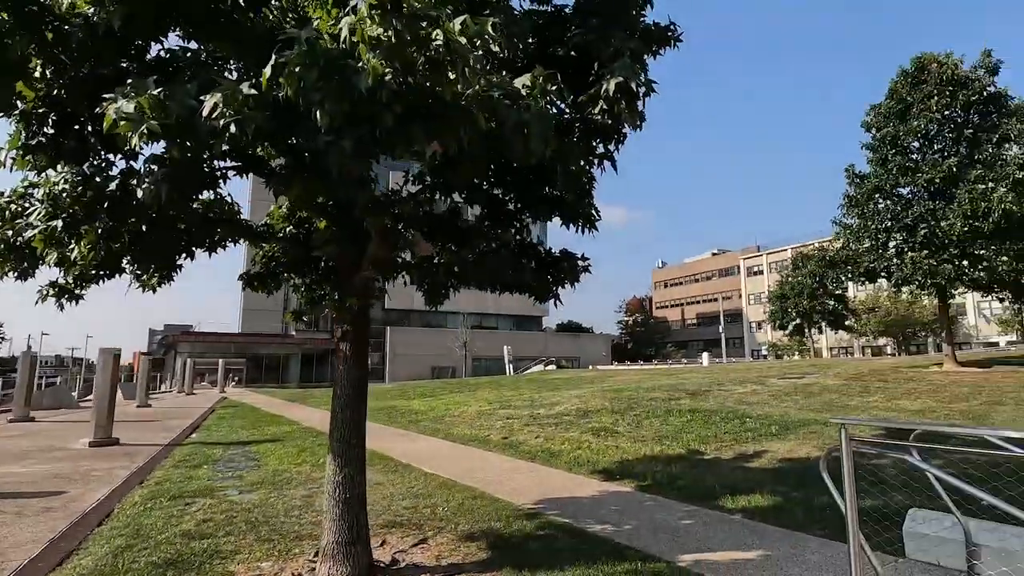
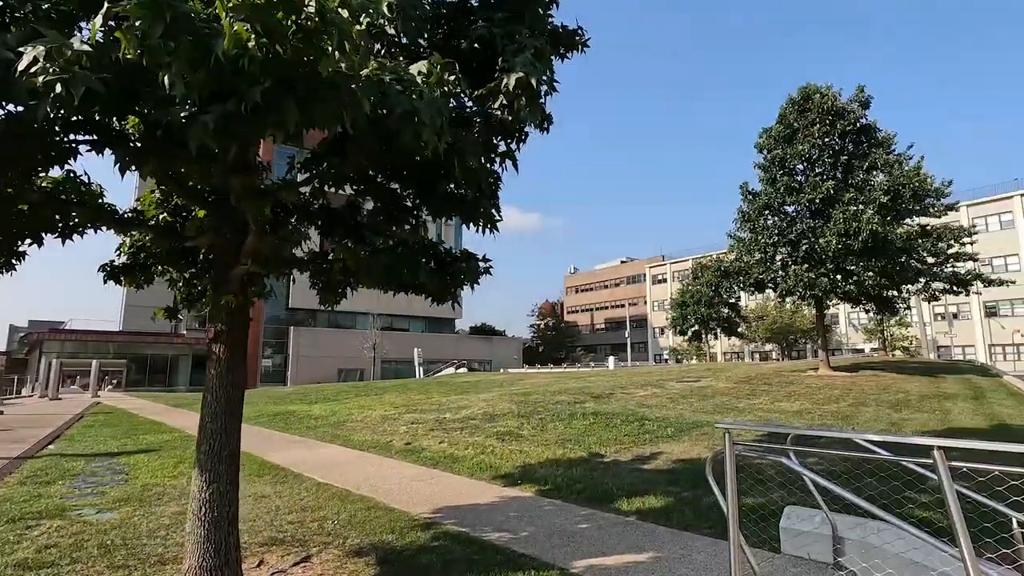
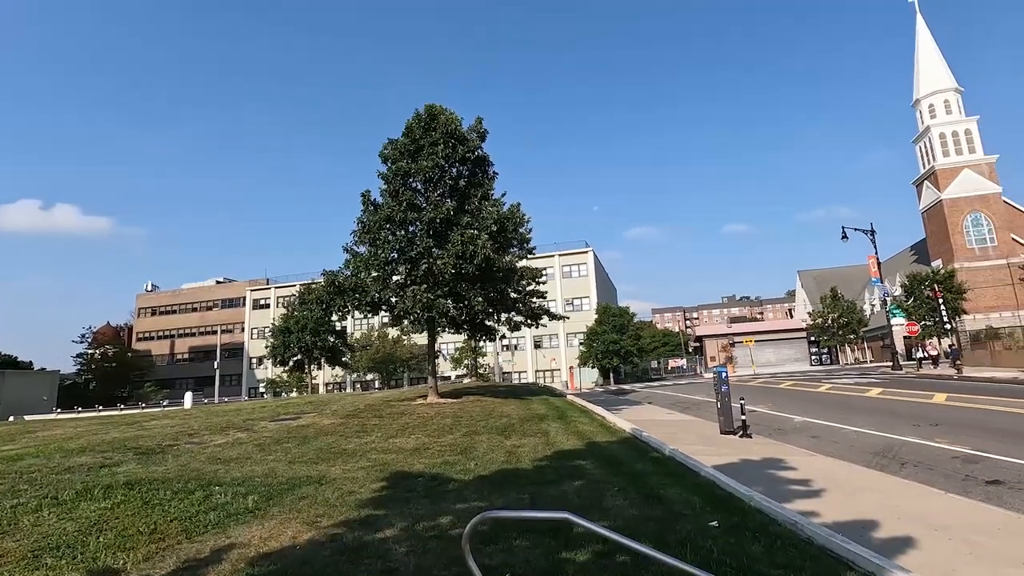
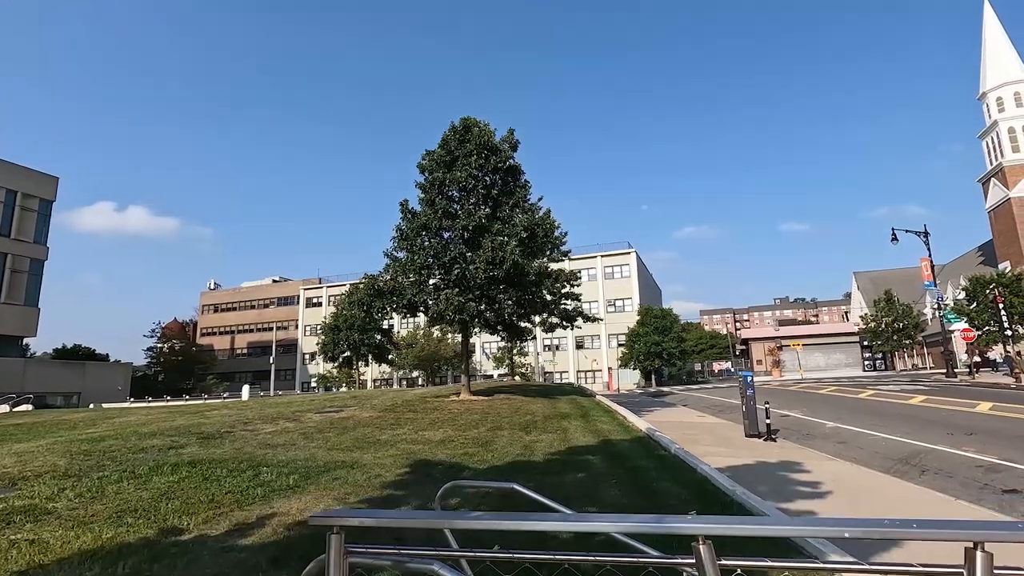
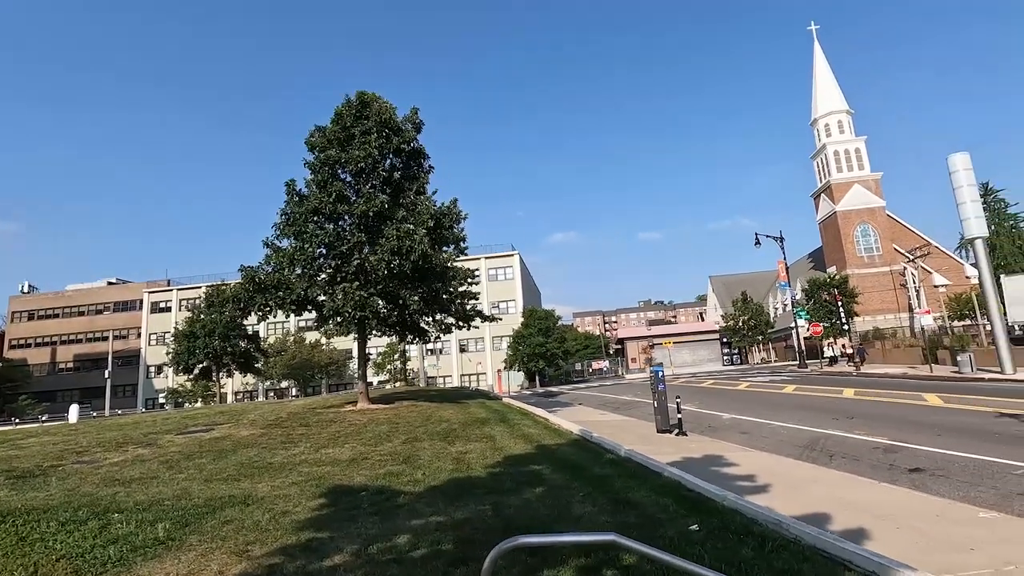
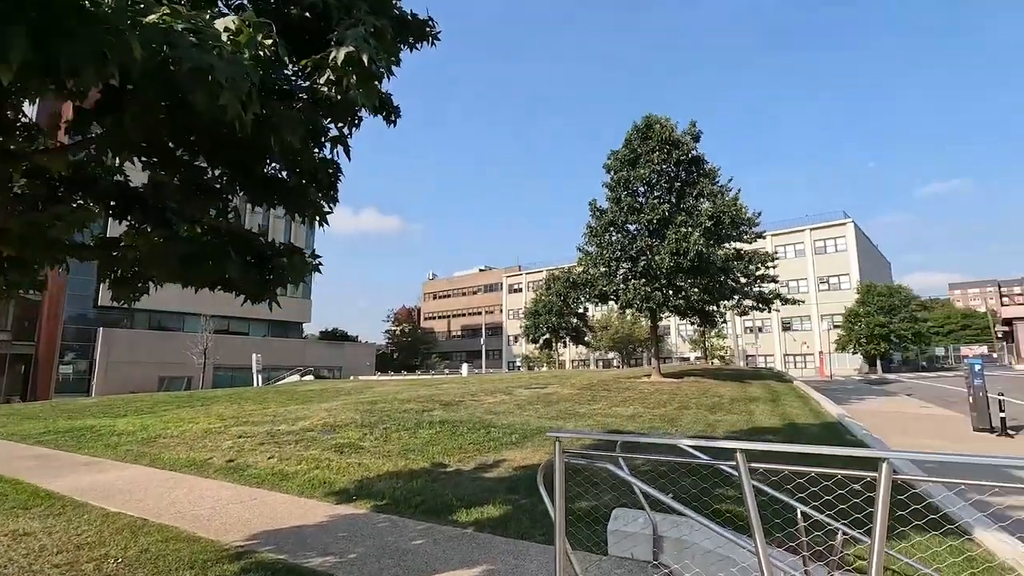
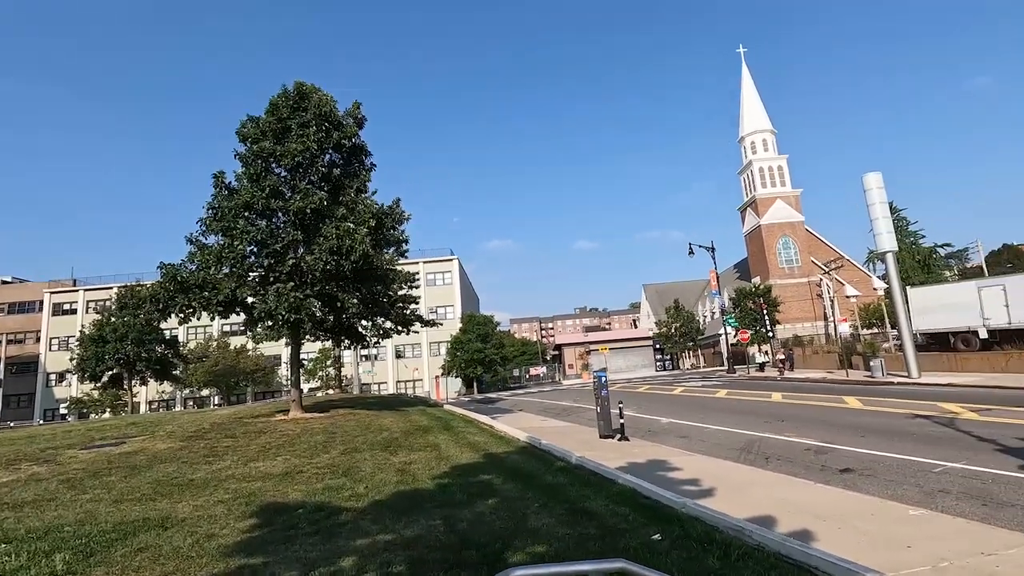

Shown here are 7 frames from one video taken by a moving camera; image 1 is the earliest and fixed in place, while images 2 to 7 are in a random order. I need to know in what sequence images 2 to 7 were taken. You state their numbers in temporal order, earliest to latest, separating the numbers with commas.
2, 6, 4, 3, 5, 7
